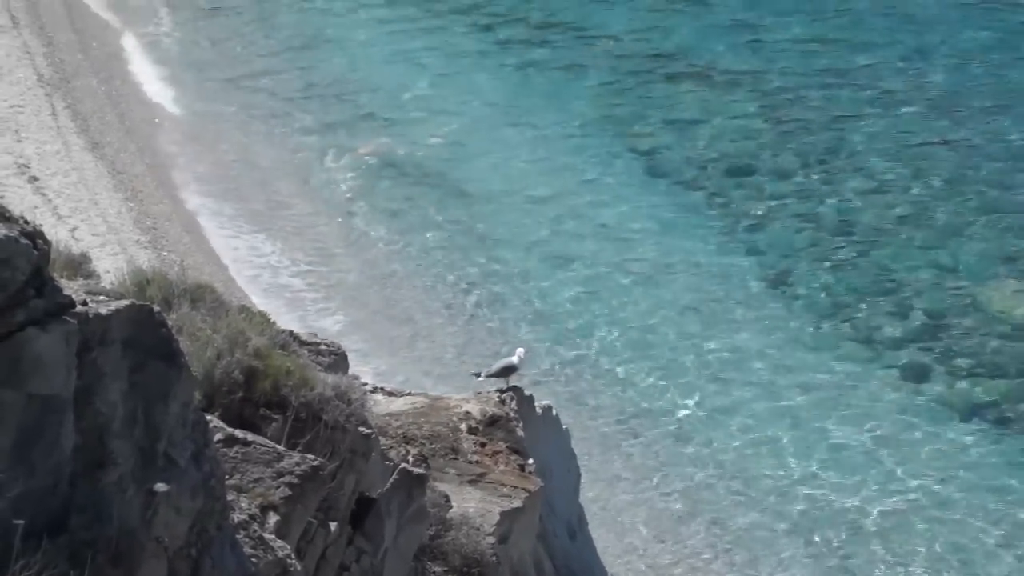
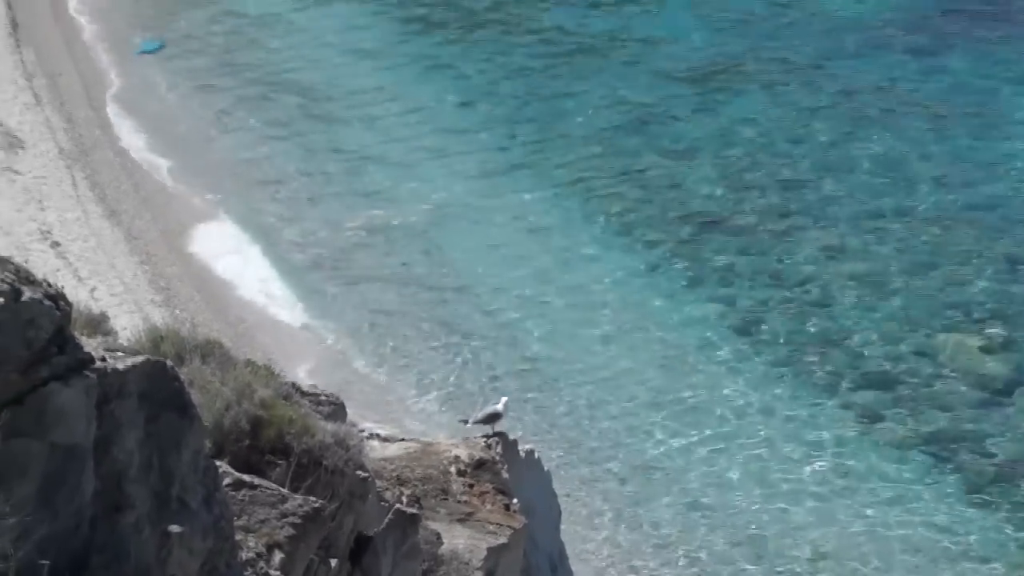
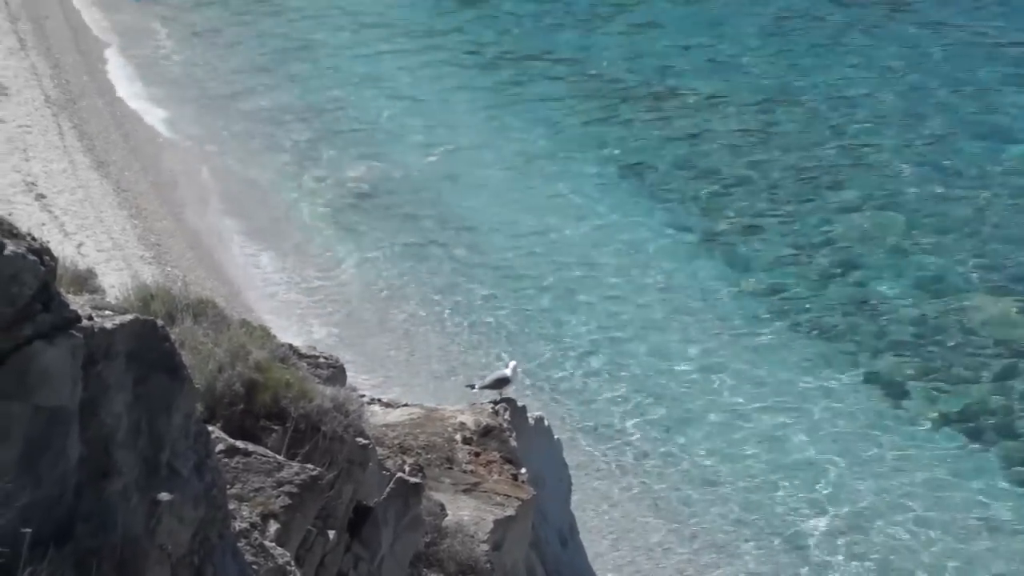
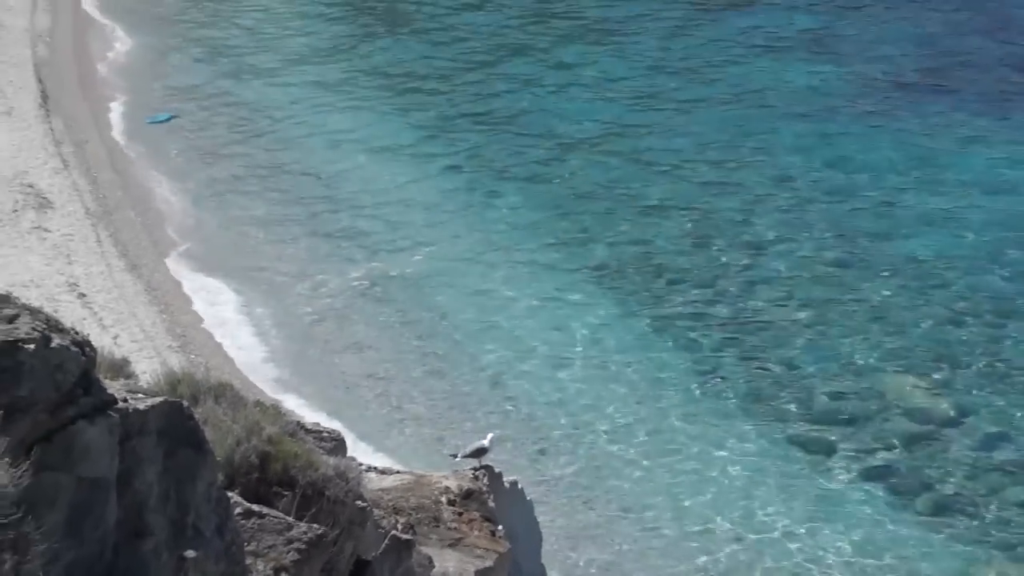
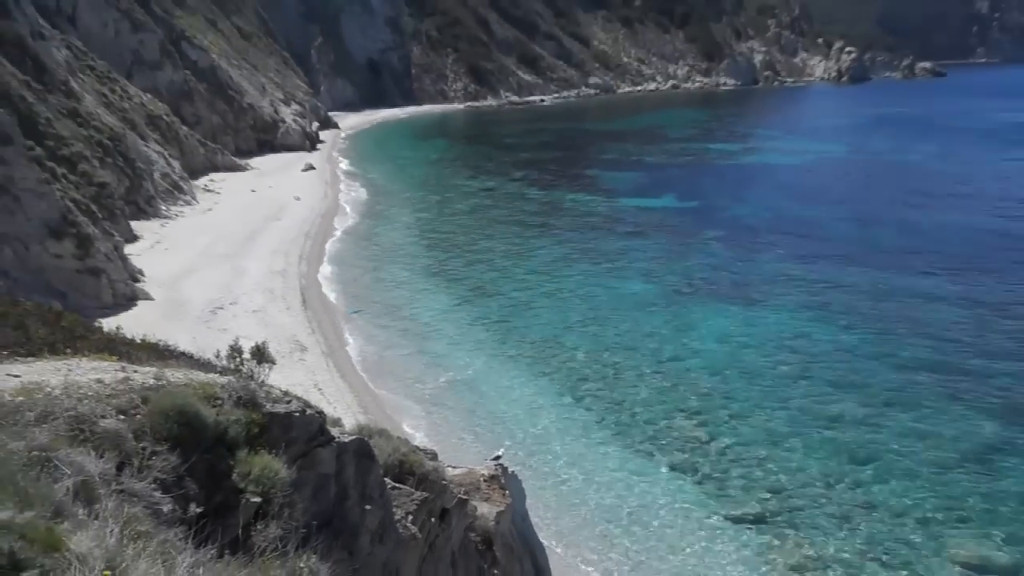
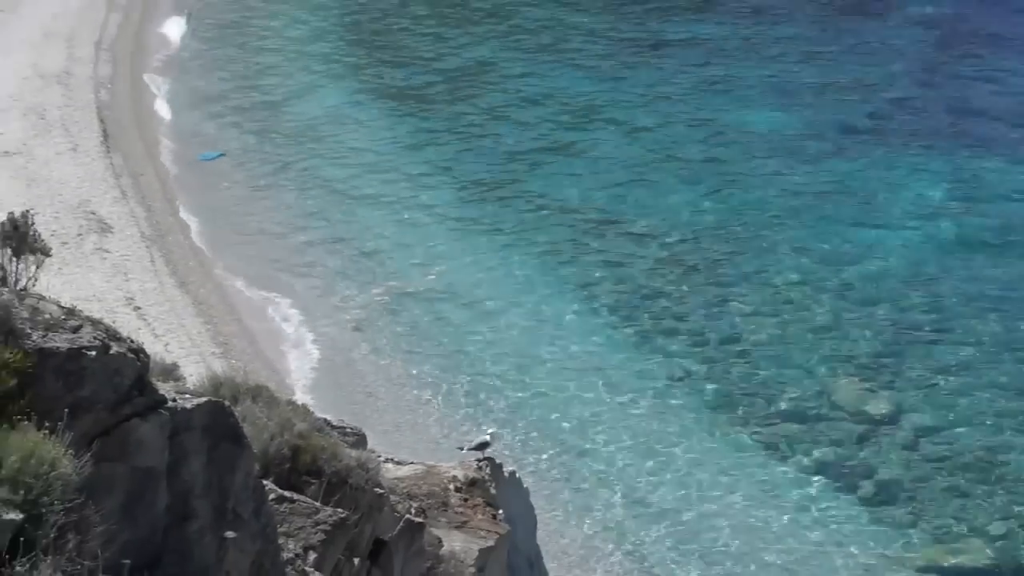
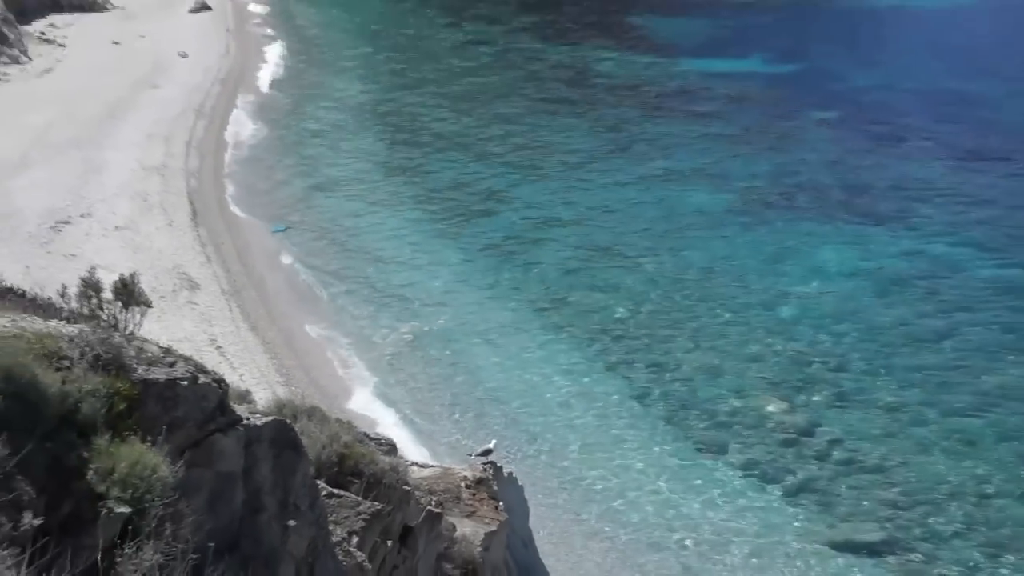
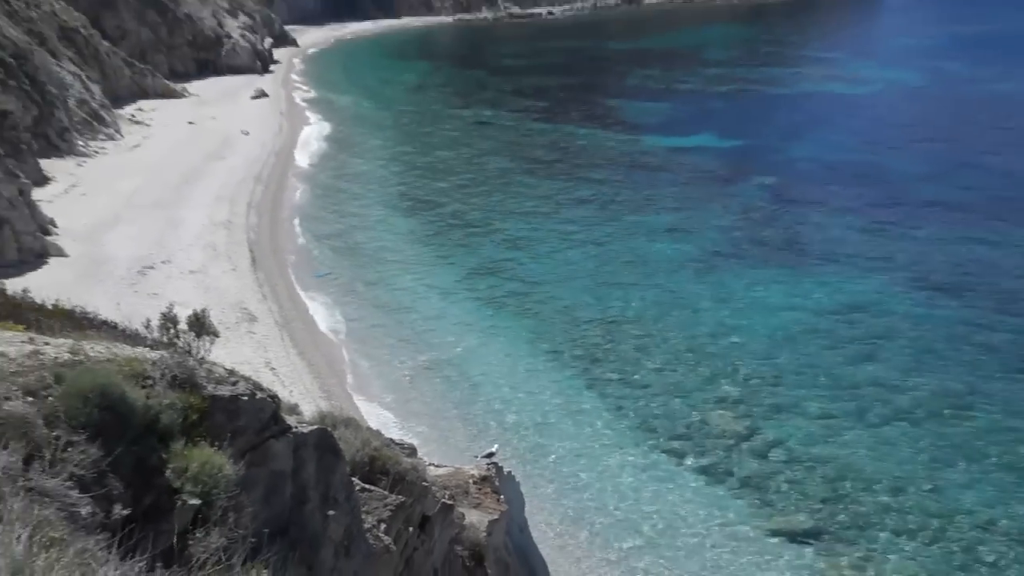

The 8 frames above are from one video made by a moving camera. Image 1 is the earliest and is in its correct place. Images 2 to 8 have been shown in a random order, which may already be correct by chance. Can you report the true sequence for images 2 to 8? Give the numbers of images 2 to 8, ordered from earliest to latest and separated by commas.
3, 2, 4, 6, 7, 8, 5
